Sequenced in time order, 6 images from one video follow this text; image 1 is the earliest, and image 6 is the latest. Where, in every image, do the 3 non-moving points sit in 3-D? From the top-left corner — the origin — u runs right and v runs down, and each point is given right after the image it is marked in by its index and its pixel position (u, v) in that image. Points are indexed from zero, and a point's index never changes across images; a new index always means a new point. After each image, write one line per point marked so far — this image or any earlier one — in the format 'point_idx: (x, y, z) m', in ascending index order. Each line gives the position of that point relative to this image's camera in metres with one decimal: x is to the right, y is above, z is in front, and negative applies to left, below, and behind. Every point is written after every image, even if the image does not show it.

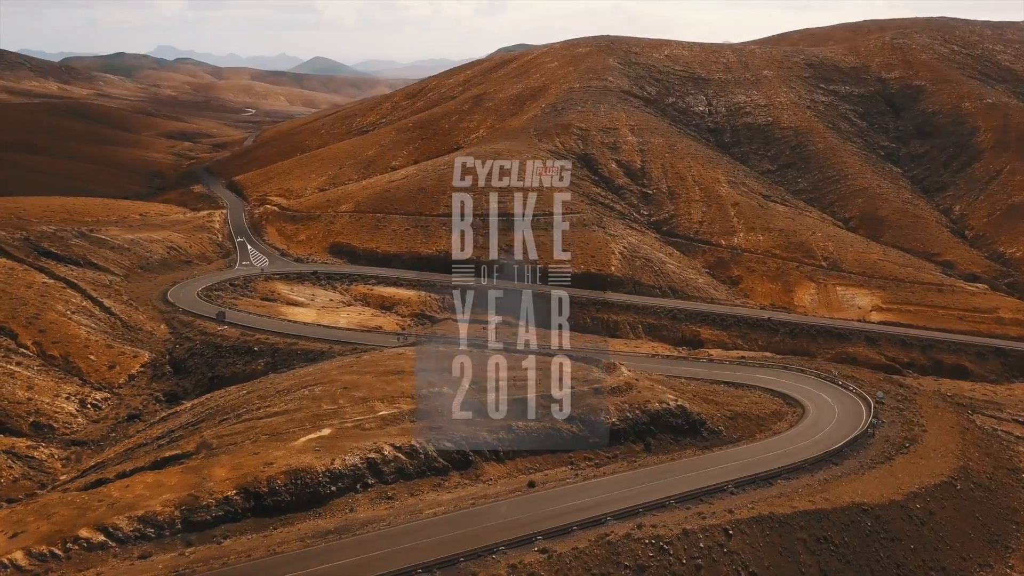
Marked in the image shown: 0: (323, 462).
0: (-3.8, -3.5, +16.4) m
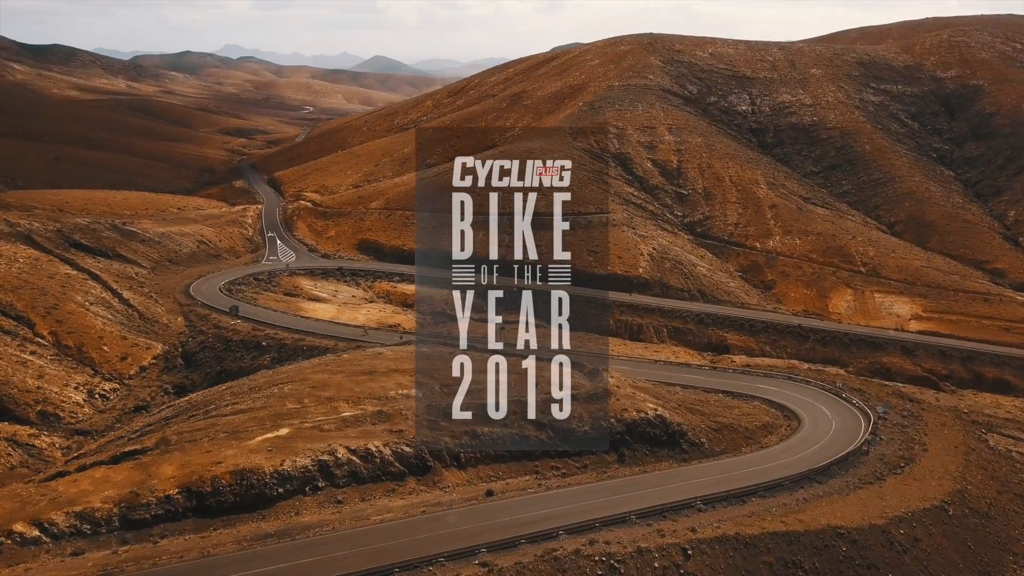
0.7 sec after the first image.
0: (-4.7, -3.5, +16.0) m
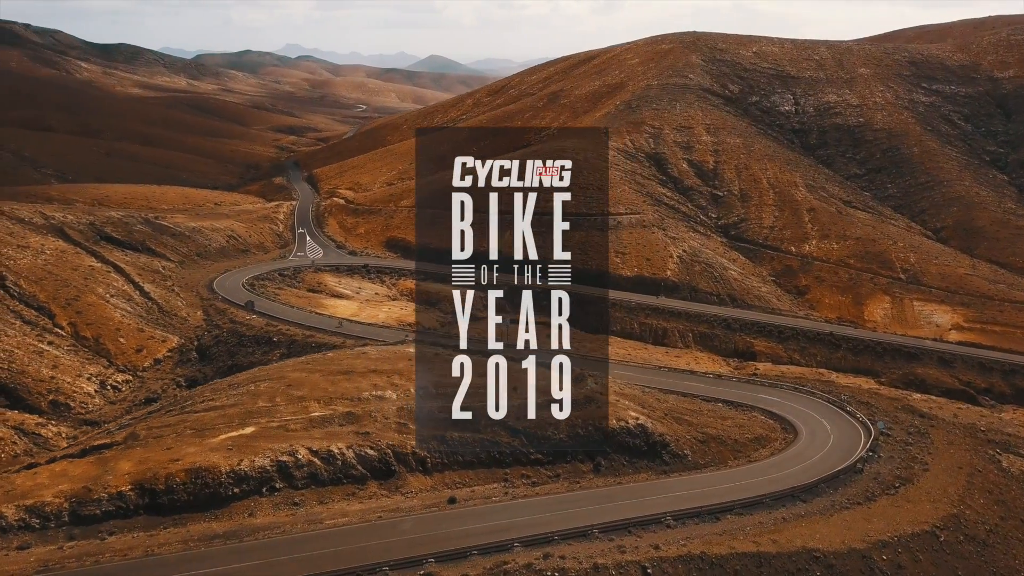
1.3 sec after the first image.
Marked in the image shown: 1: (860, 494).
0: (-5.5, -3.4, +15.8) m
1: (+7.4, -4.4, +17.2) m
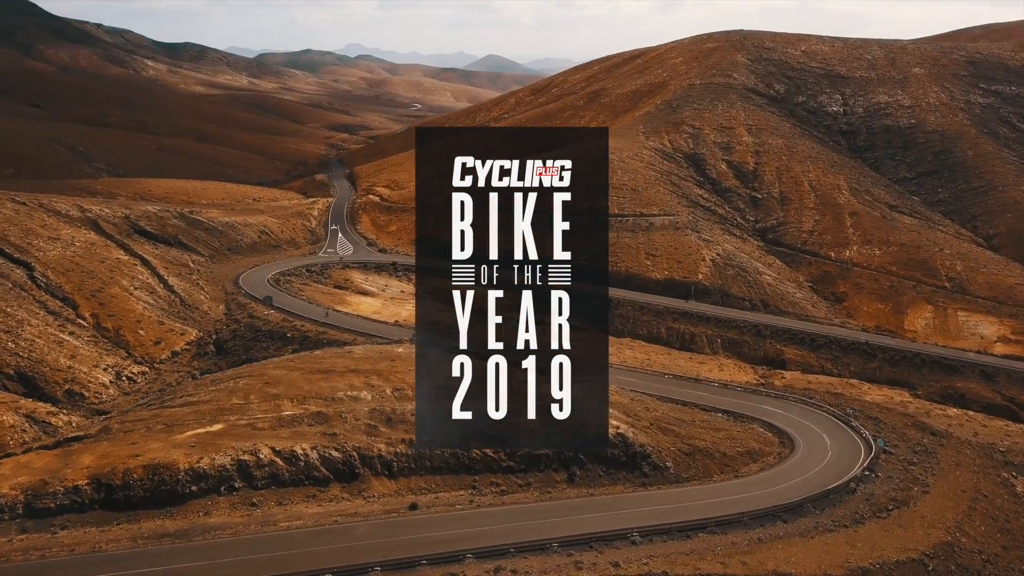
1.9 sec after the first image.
0: (-6.2, -3.3, +15.6) m
1: (+6.7, -4.5, +16.2) m
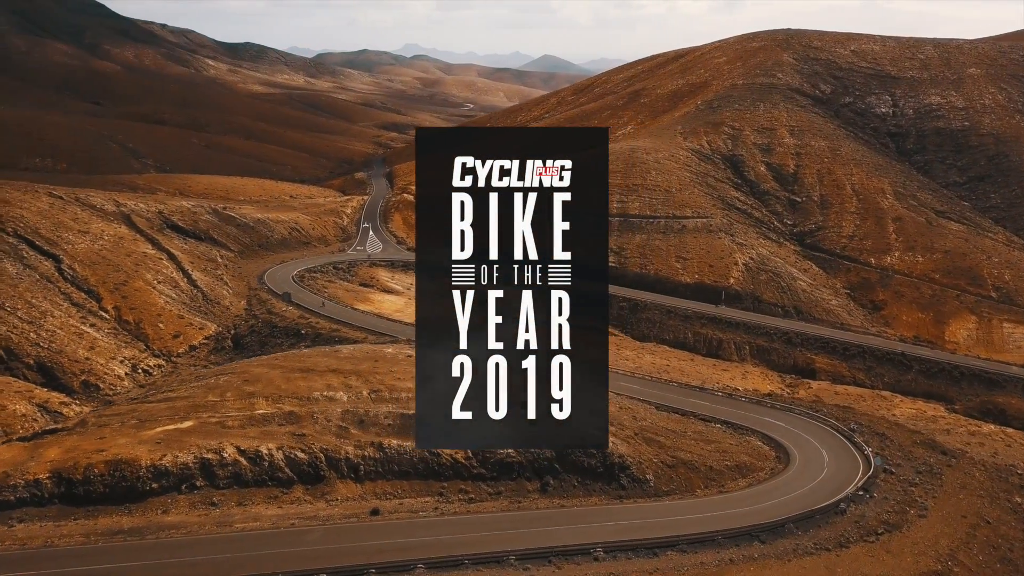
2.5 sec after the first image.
0: (-6.8, -3.2, +15.5) m
1: (+6.0, -4.7, +15.3) m
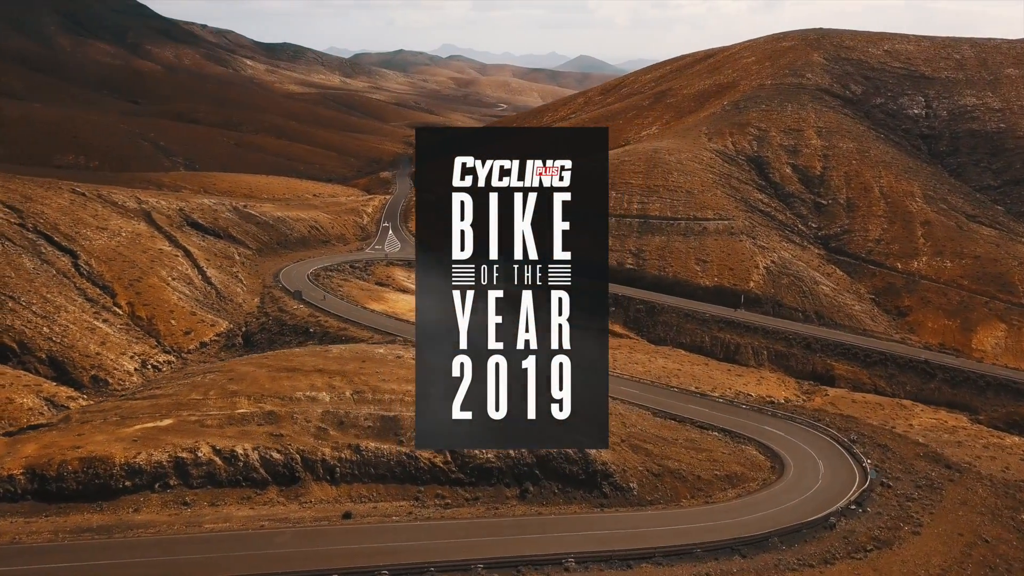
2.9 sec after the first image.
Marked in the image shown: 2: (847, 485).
0: (-7.3, -3.2, +15.4) m
1: (+5.6, -4.8, +14.7) m
2: (+7.2, -4.2, +17.4) m
